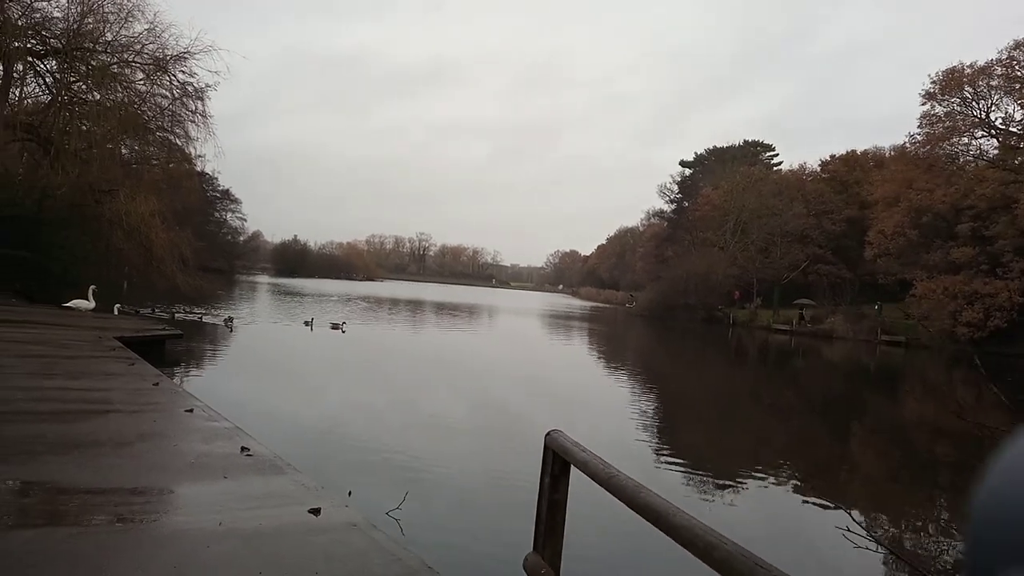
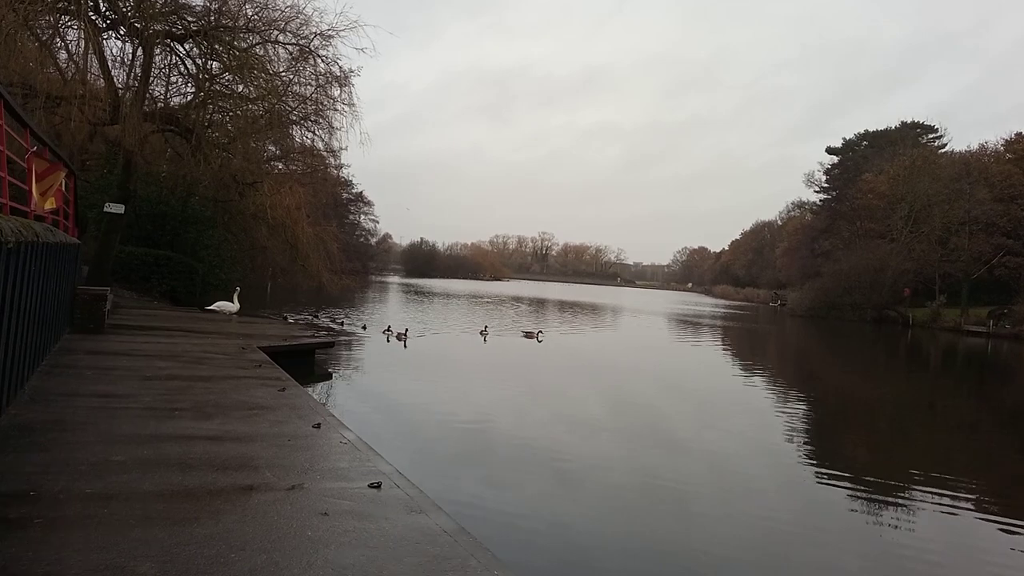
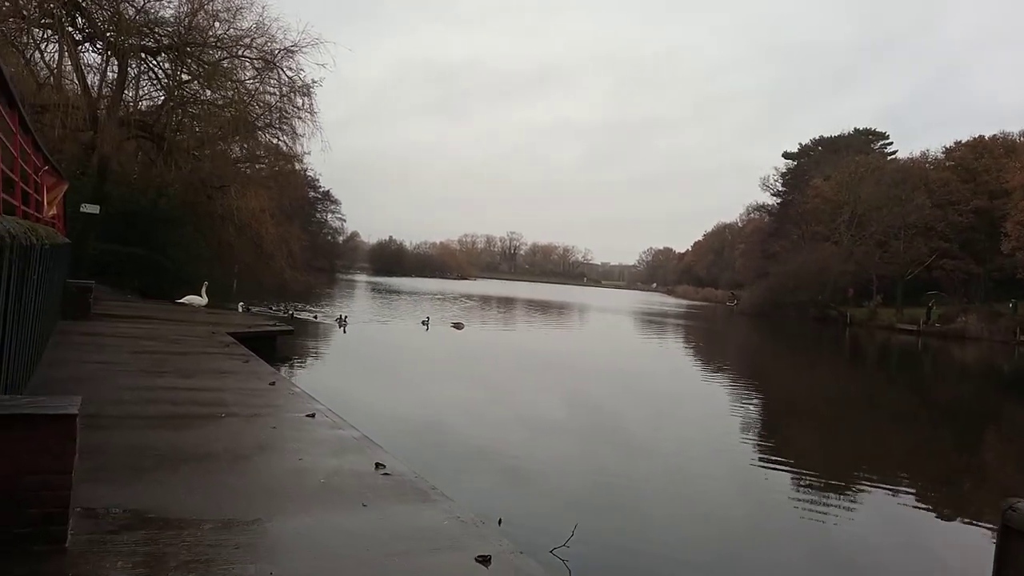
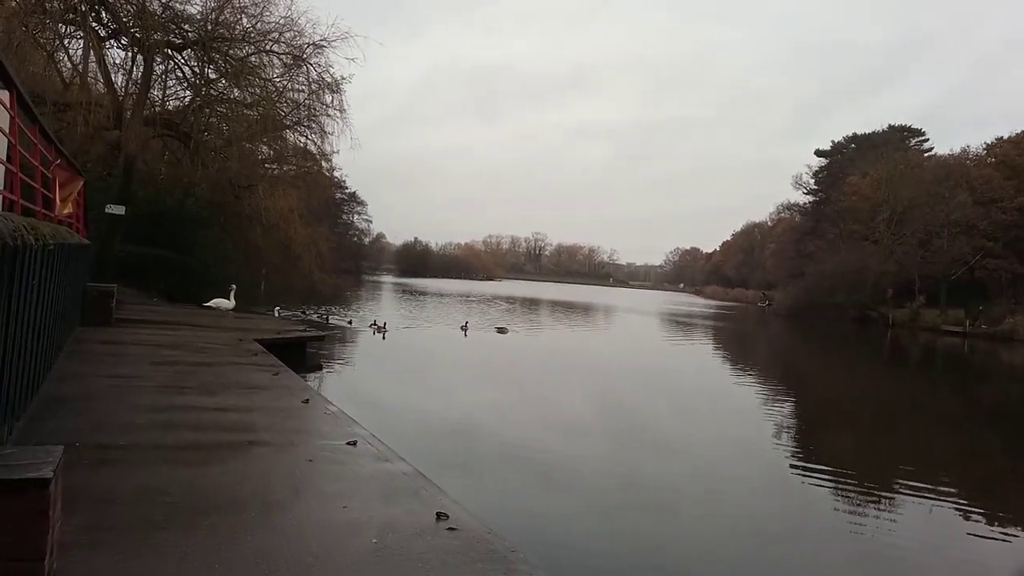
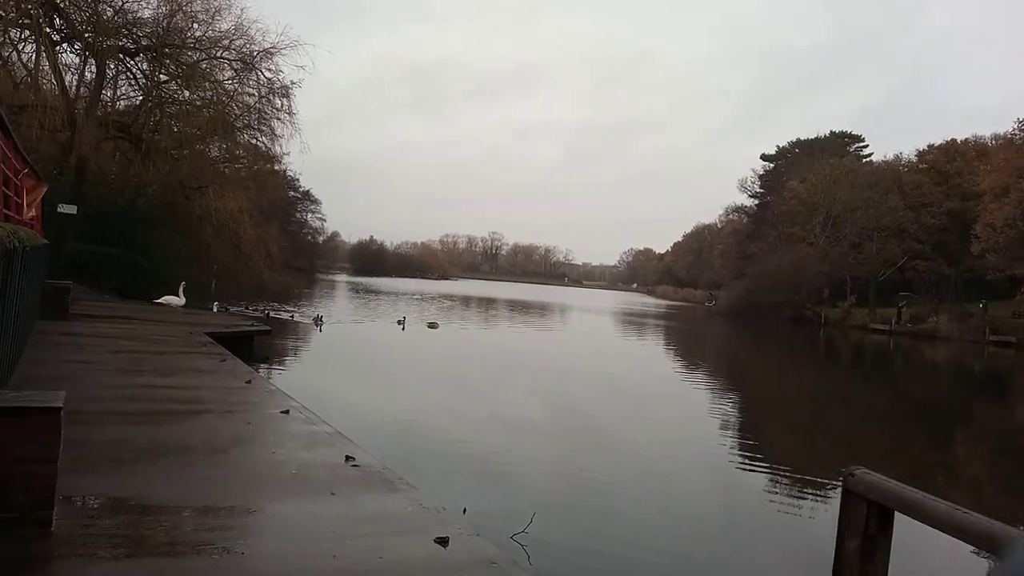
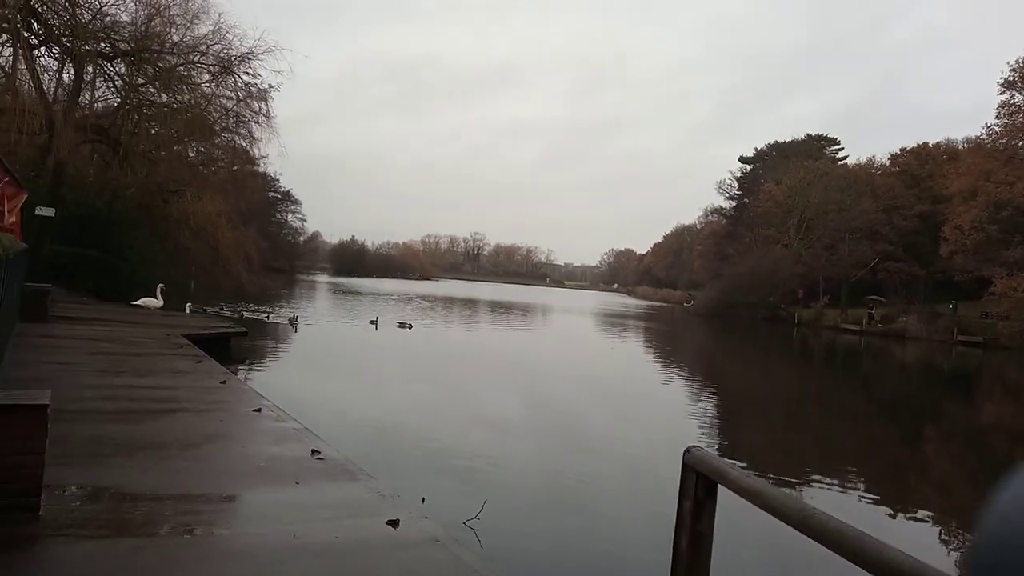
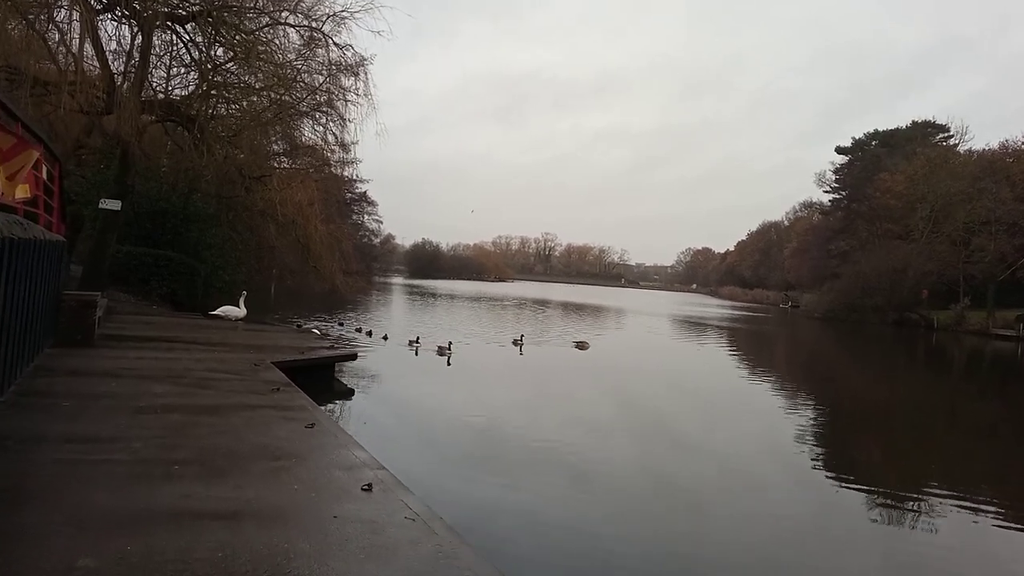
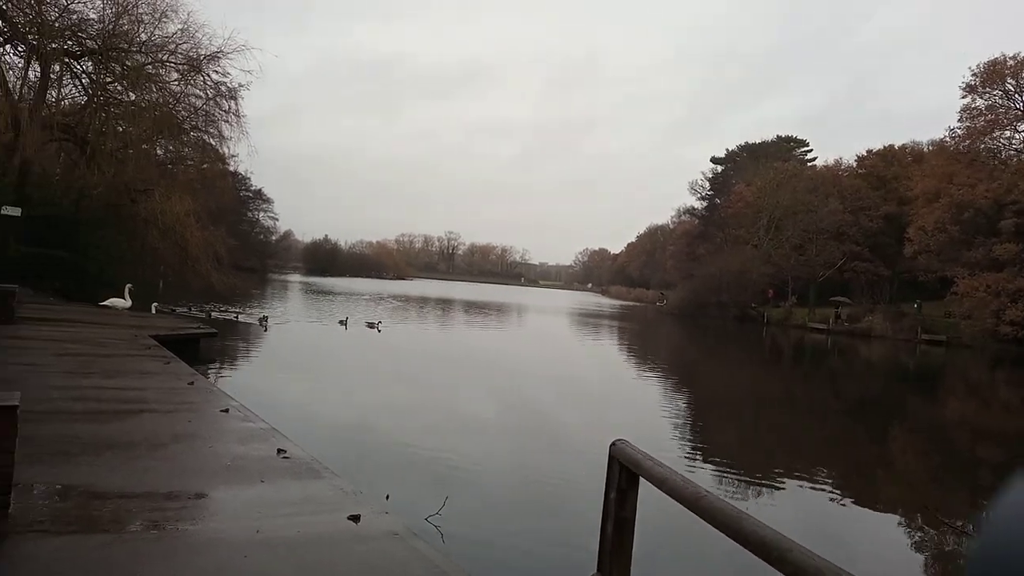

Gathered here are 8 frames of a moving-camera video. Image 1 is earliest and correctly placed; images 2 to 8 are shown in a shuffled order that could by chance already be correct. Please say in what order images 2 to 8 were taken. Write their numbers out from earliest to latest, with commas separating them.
8, 6, 5, 3, 4, 2, 7
